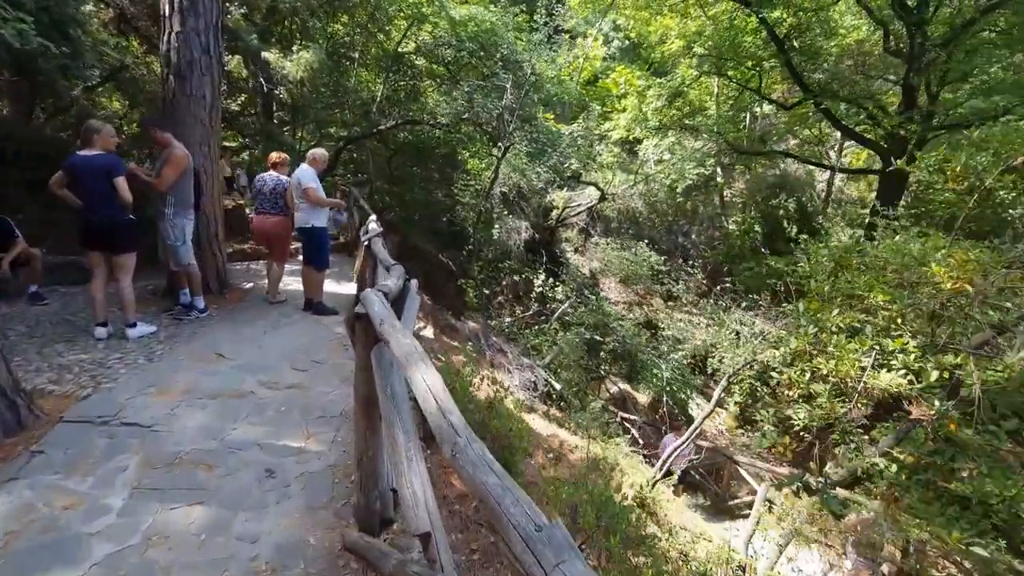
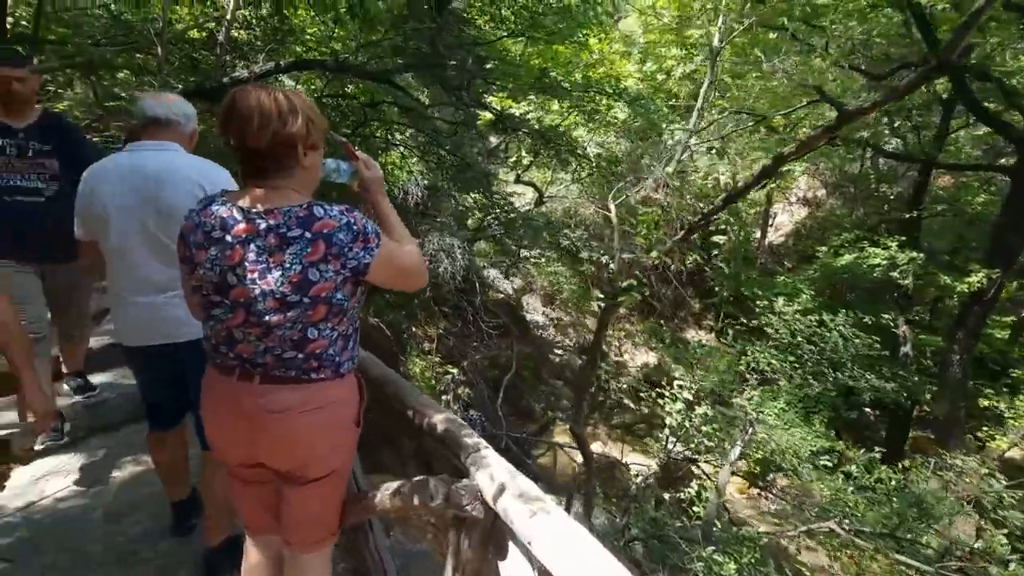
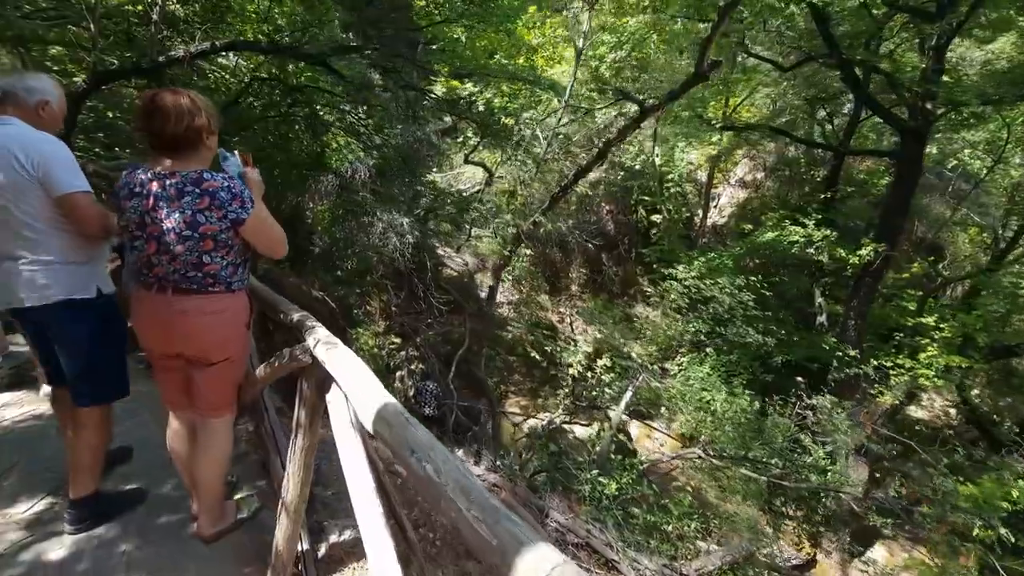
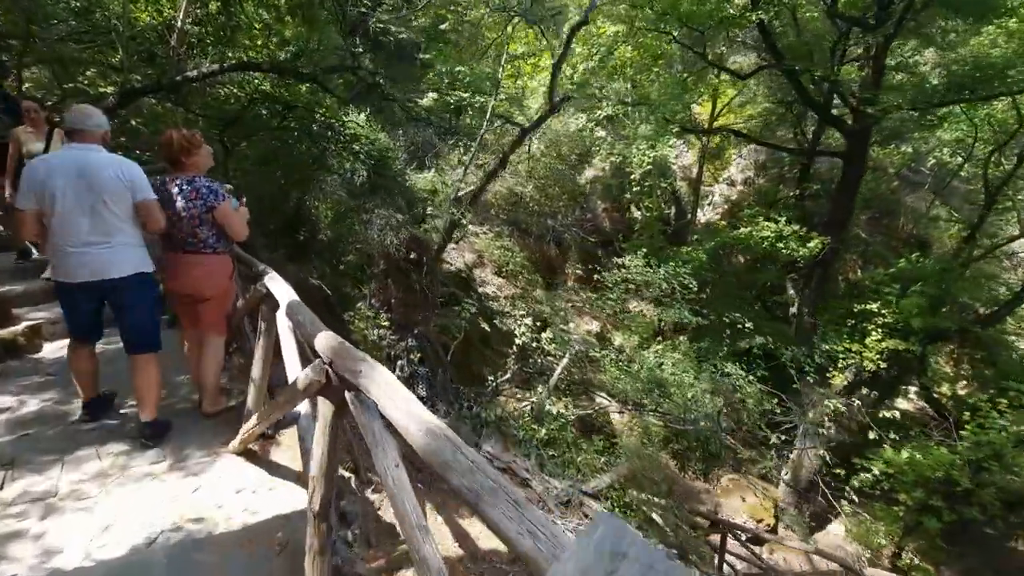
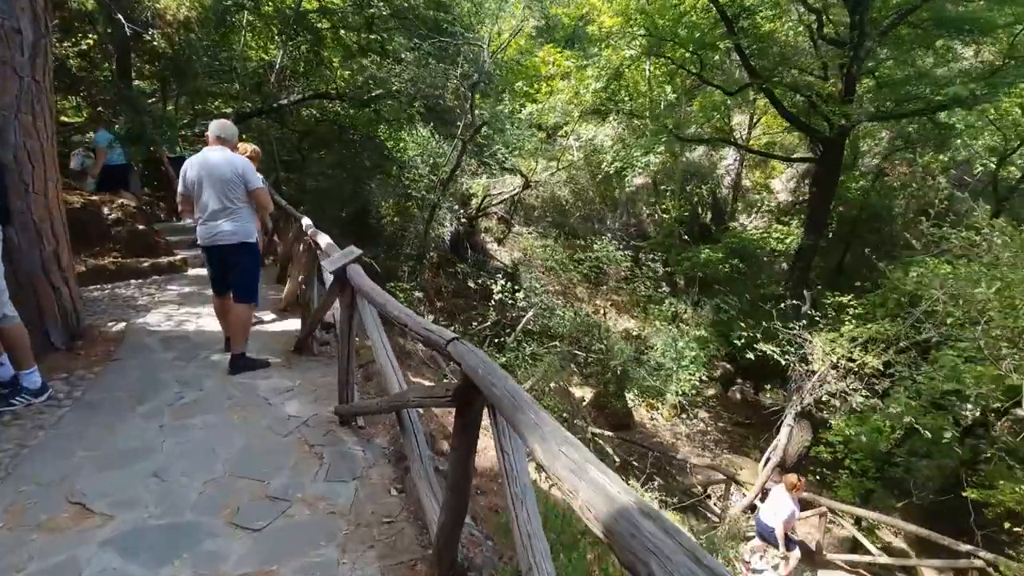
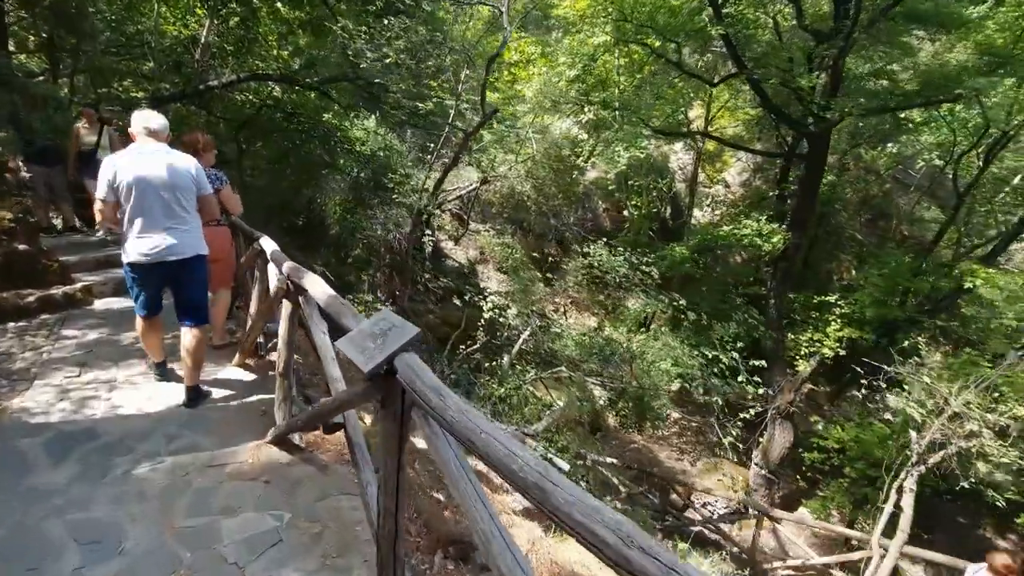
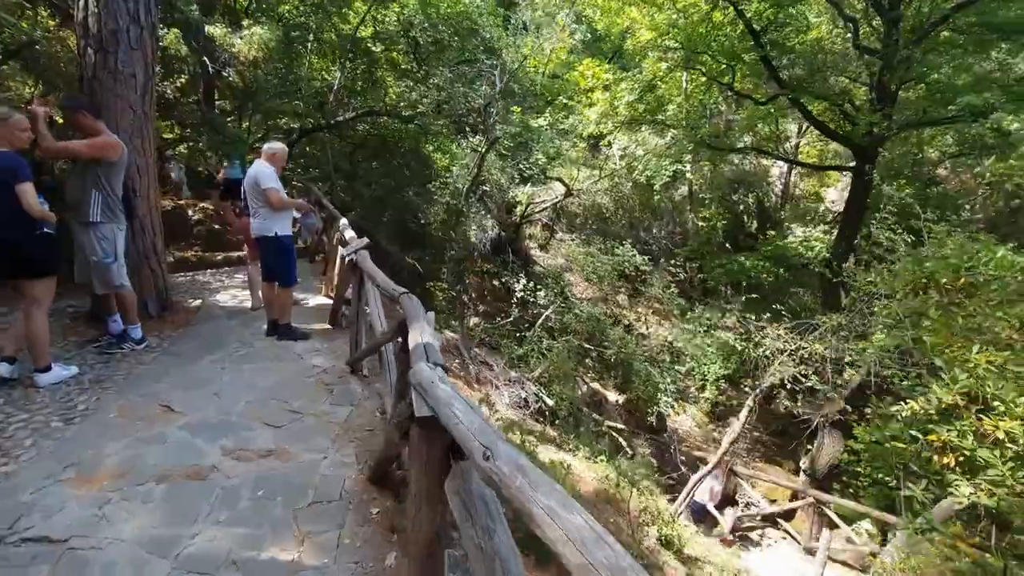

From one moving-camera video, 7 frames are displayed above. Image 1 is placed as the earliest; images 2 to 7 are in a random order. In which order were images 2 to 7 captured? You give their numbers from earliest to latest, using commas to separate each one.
7, 5, 6, 4, 3, 2
